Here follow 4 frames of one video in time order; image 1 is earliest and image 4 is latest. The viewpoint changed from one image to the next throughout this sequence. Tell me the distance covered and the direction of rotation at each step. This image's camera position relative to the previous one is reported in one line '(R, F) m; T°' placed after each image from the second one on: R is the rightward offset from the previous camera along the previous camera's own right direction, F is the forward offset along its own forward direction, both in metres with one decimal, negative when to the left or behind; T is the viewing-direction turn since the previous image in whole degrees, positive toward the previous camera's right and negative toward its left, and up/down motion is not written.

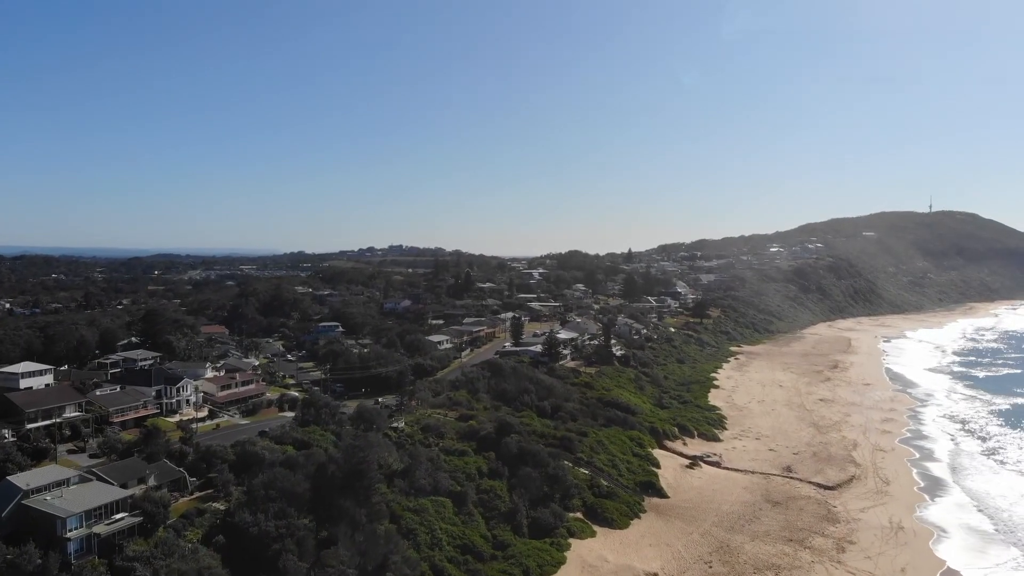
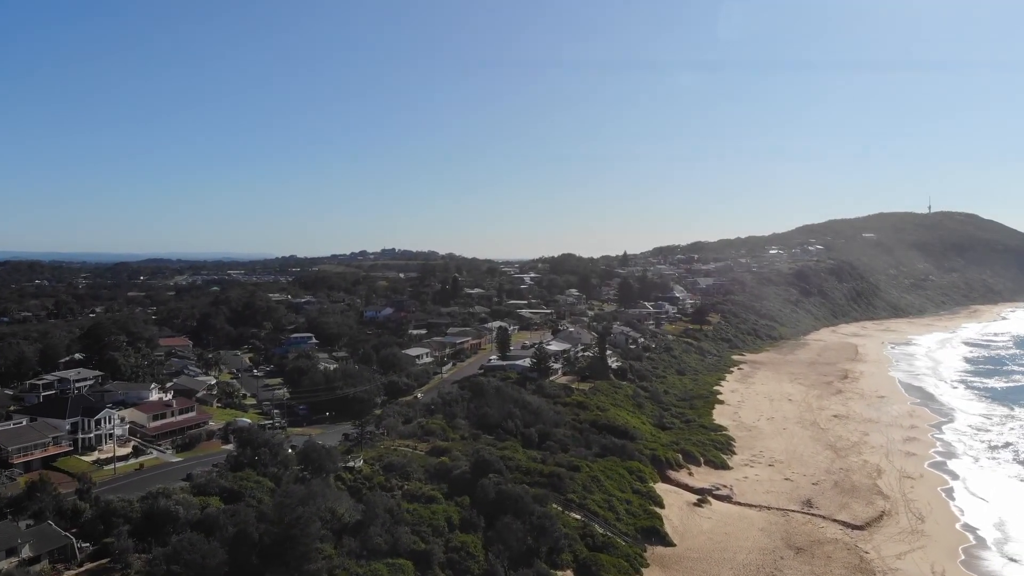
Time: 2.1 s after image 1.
(+0.5, +3.3) m; 0°
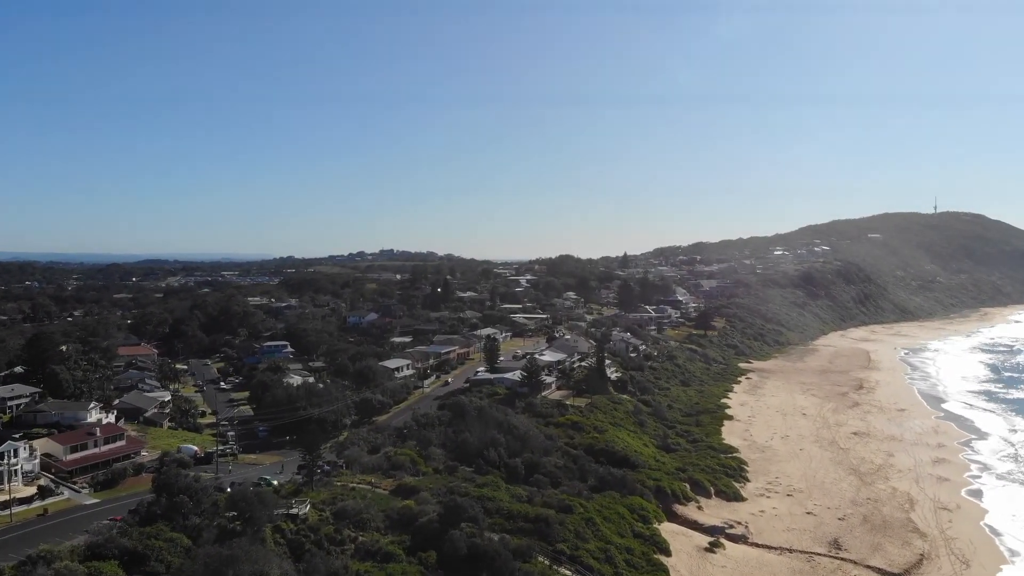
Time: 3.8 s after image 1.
(+0.6, +3.1) m; 0°
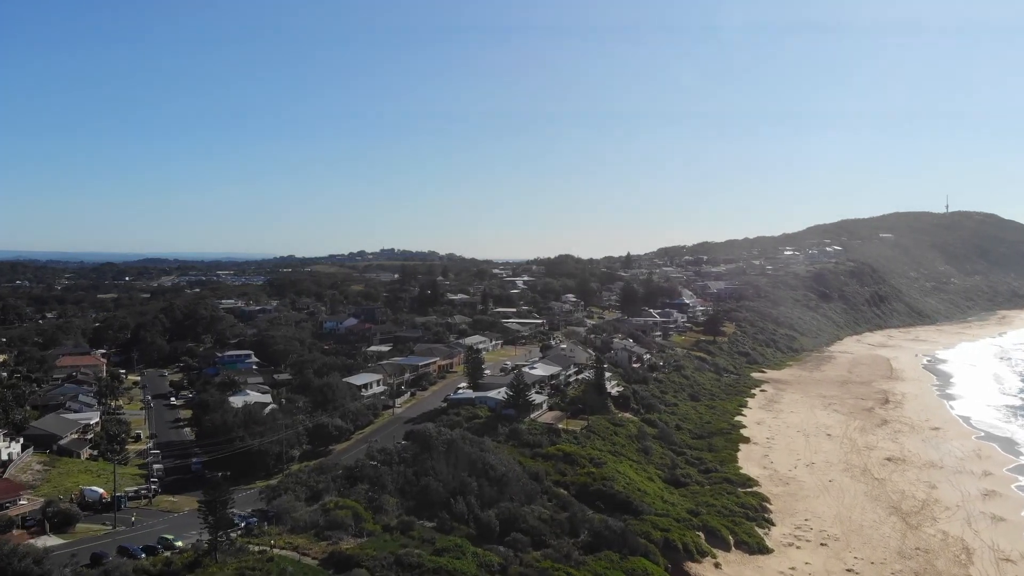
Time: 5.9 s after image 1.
(+0.7, +4.0) m; 0°
